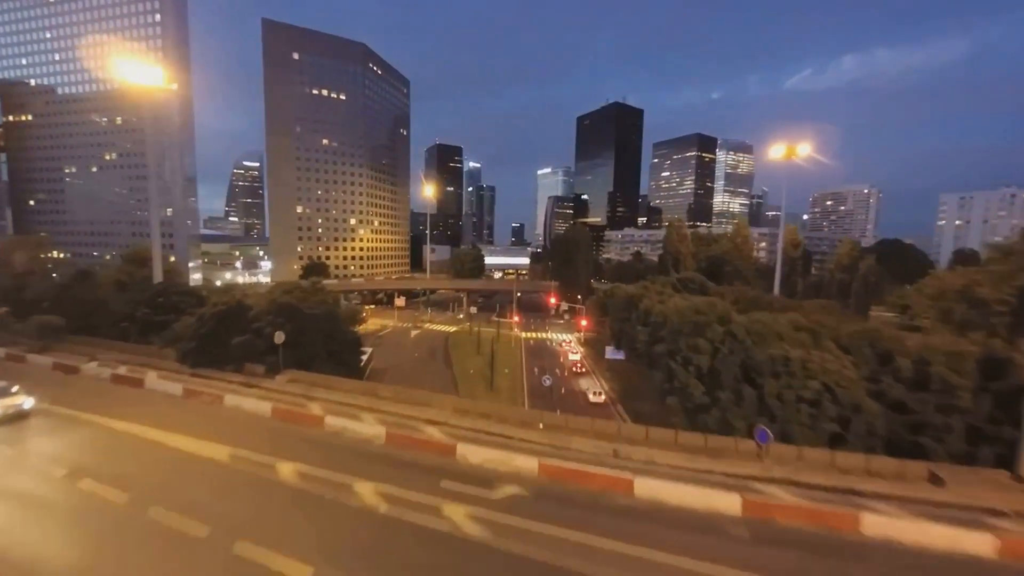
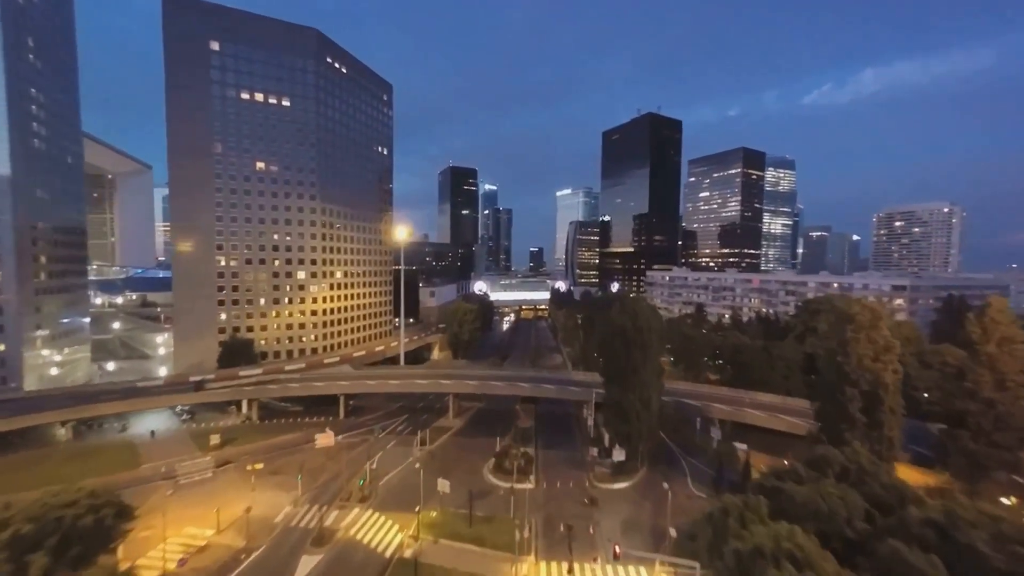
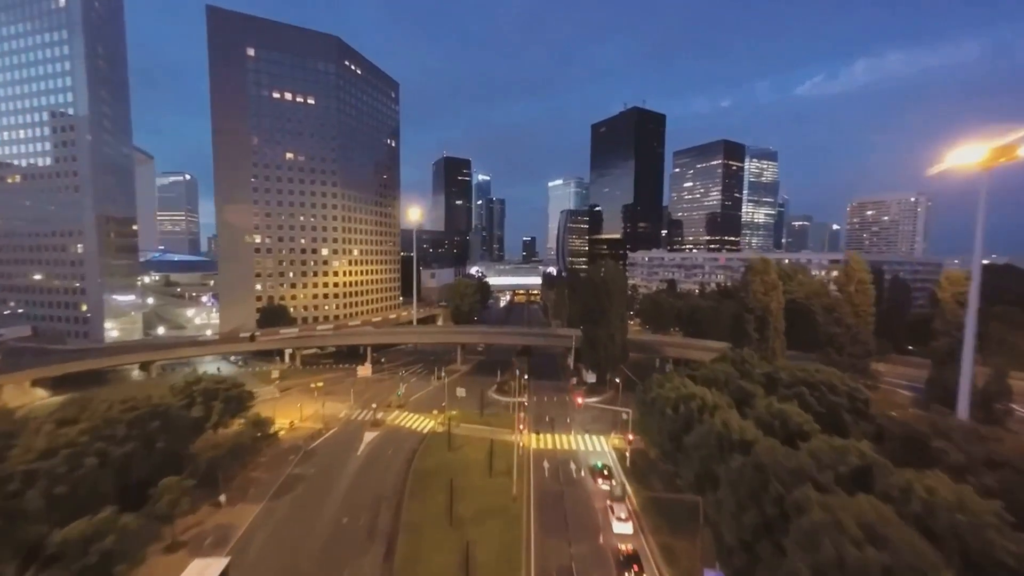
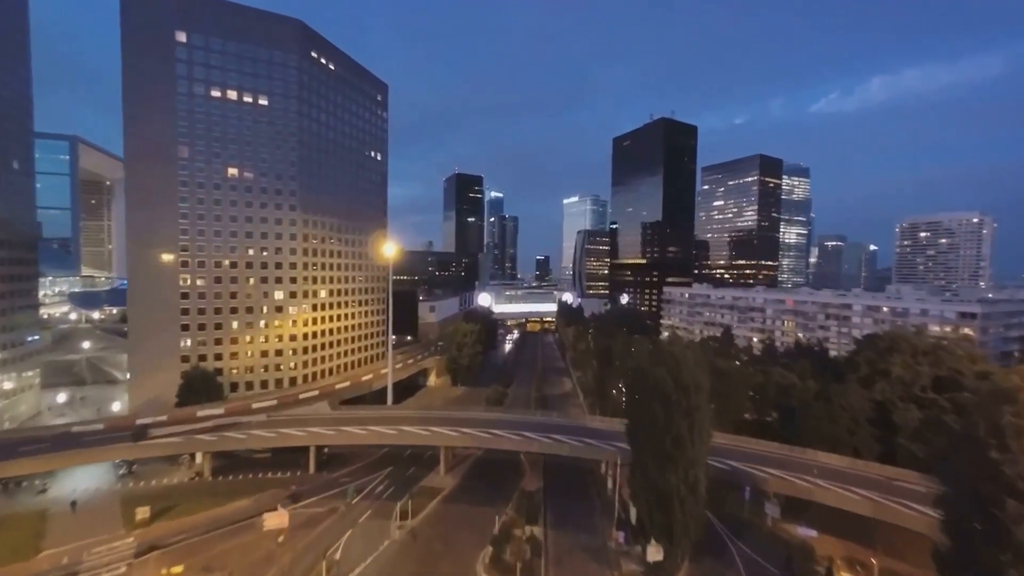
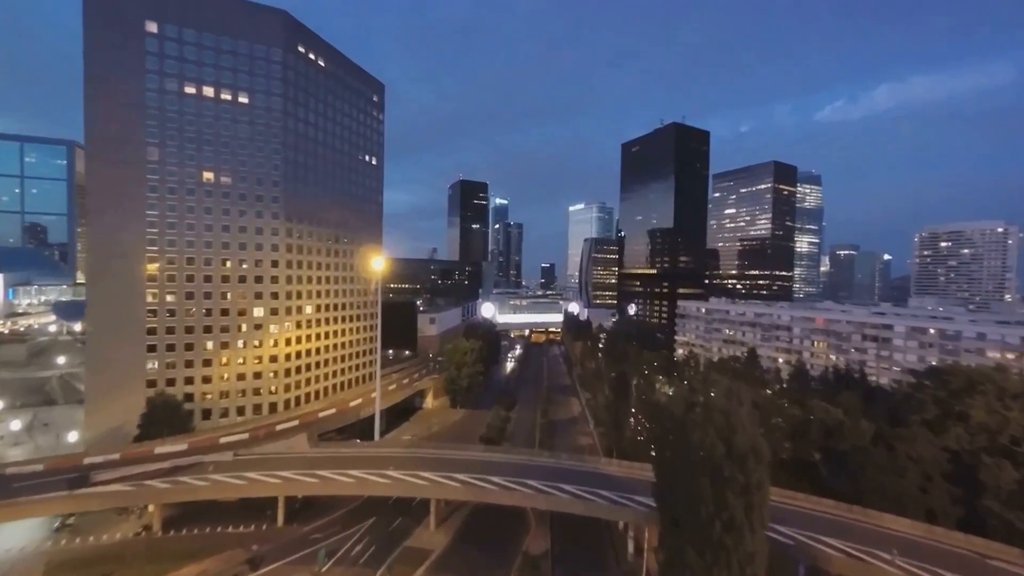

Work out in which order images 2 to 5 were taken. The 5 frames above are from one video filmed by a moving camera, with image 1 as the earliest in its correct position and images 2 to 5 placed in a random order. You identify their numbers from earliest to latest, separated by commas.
3, 2, 4, 5
